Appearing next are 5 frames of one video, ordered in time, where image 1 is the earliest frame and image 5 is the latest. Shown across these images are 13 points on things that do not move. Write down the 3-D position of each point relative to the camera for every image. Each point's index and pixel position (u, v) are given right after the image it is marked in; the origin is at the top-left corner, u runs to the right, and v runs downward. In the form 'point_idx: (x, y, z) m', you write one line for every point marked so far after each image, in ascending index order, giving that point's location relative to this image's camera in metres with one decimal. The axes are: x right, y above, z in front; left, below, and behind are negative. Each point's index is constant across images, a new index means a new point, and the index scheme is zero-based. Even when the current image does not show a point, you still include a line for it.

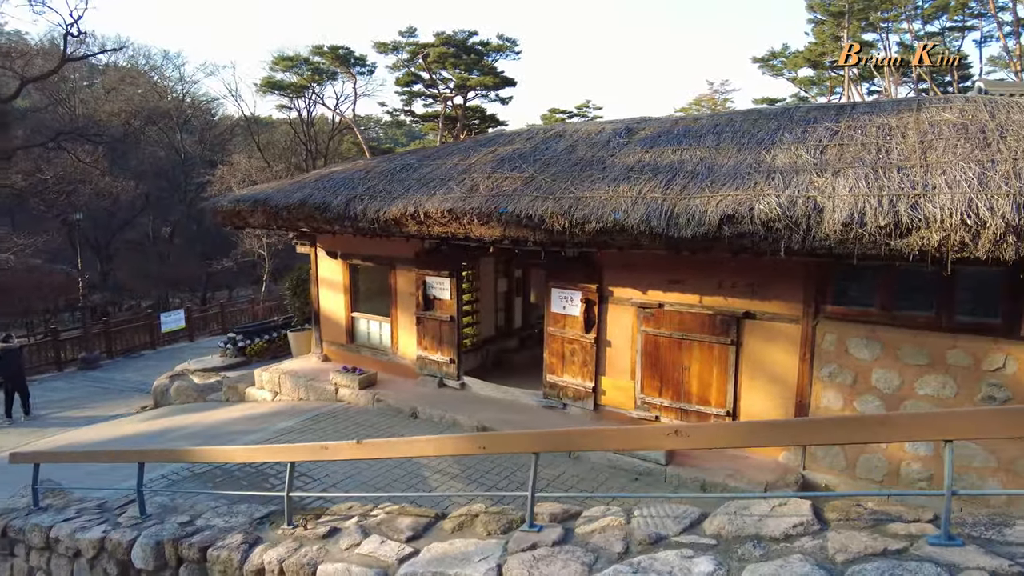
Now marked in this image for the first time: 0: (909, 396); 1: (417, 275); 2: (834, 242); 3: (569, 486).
0: (+2.9, -0.8, +4.8) m
1: (-1.1, +0.1, +7.3) m
2: (+2.1, +0.3, +4.1) m
3: (+0.5, -1.6, +5.3) m
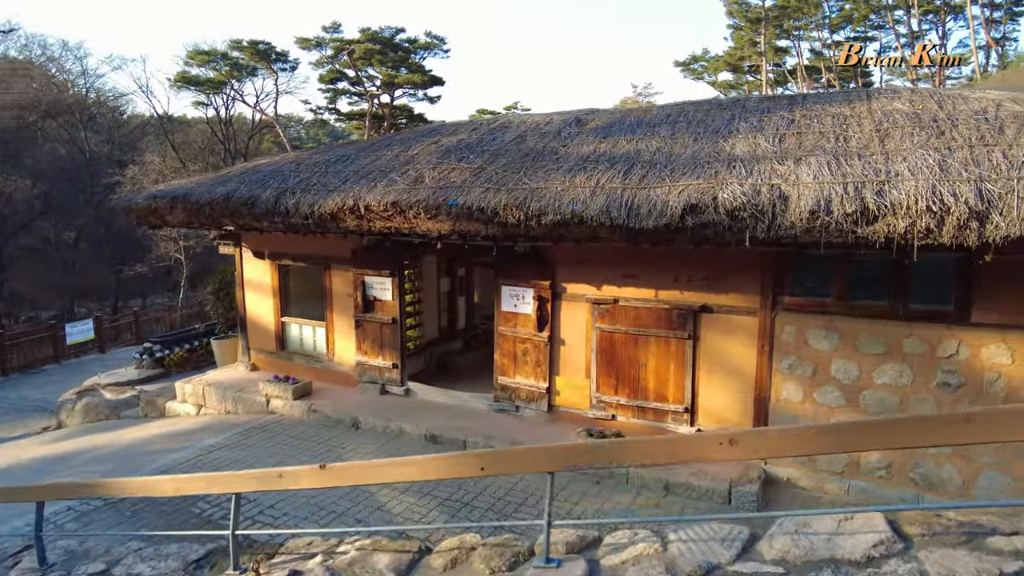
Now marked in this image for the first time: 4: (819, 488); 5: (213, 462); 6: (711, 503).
0: (+2.6, -0.7, +4.8) m
1: (-1.7, +0.1, +6.9) m
2: (+1.8, +0.4, +4.0) m
3: (+0.1, -1.6, +5.0) m
4: (+2.4, -1.5, +5.0) m
5: (-2.6, -1.5, +5.6) m
6: (+1.5, -1.6, +4.8) m
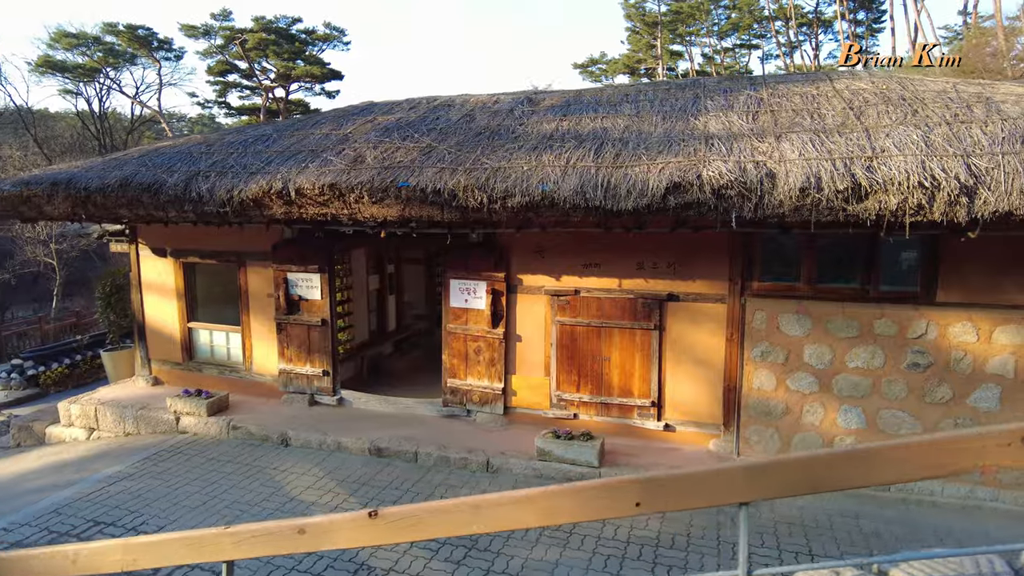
0: (+2.4, -0.6, +4.7) m
1: (-2.2, +0.1, +6.1) m
2: (+1.6, +0.5, +3.8) m
3: (-0.1, -1.5, +4.5) m
4: (+2.1, -1.4, +4.8) m
5: (-2.9, -1.5, +4.7) m
6: (+1.3, -1.5, +4.6) m
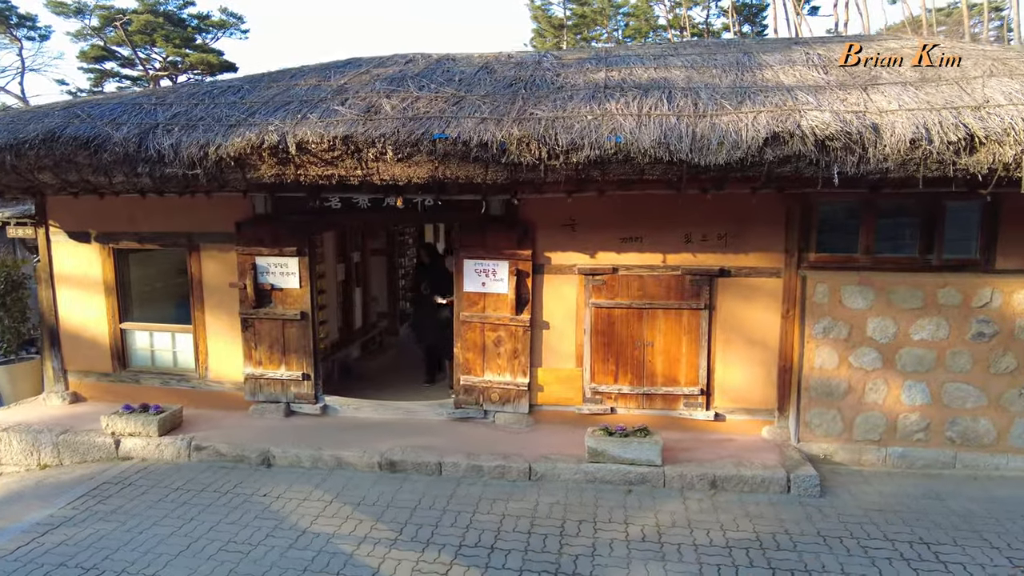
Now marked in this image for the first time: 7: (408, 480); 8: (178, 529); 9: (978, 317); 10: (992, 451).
0: (+2.7, -0.4, +4.4) m
1: (-2.1, +0.2, +5.0) m
2: (+2.1, +0.7, +3.5) m
3: (+0.3, -1.4, +3.8) m
4: (+2.4, -1.2, +4.5) m
5: (-2.5, -1.4, +3.5) m
6: (+1.6, -1.3, +4.1) m
7: (-0.7, -1.3, +4.3) m
8: (-1.9, -1.4, +3.7) m
9: (+3.1, -0.2, +4.3) m
10: (+3.3, -1.1, +4.4) m
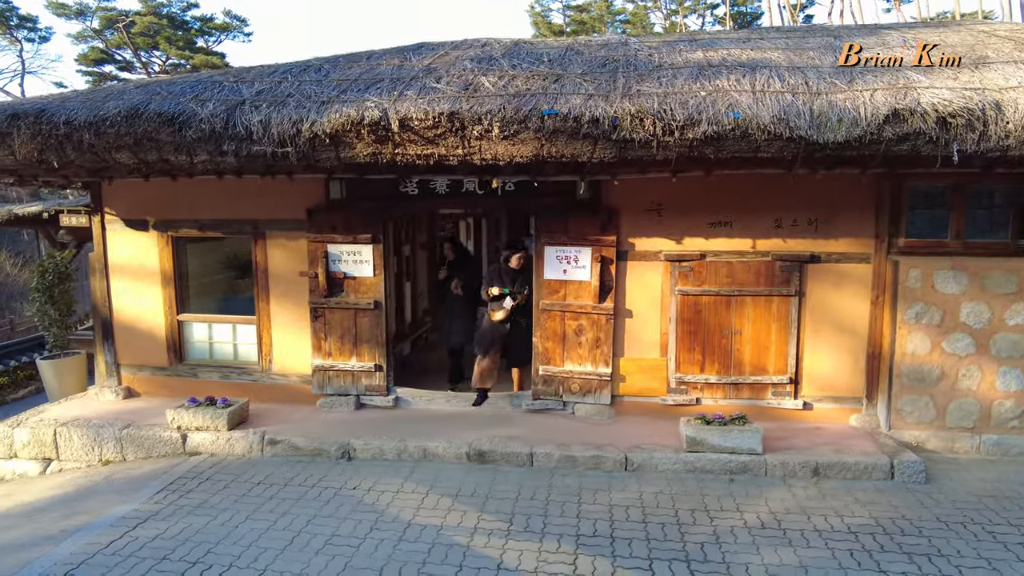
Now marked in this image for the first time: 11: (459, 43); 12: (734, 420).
0: (+3.3, -0.3, +4.3) m
1: (-1.5, +0.3, +4.9) m
2: (+2.7, +0.8, +3.4) m
3: (+0.9, -1.2, +3.7) m
4: (+3.0, -1.1, +4.4) m
5: (-1.8, -1.3, +3.3) m
6: (+2.2, -1.2, +4.0) m
7: (-0.1, -1.2, +4.2) m
8: (-1.3, -1.3, +3.5) m
9: (+3.7, -0.1, +4.3) m
10: (+3.9, -1.0, +4.3) m
11: (-0.4, +1.9, +5.0) m
12: (+1.4, -0.9, +4.2) m
